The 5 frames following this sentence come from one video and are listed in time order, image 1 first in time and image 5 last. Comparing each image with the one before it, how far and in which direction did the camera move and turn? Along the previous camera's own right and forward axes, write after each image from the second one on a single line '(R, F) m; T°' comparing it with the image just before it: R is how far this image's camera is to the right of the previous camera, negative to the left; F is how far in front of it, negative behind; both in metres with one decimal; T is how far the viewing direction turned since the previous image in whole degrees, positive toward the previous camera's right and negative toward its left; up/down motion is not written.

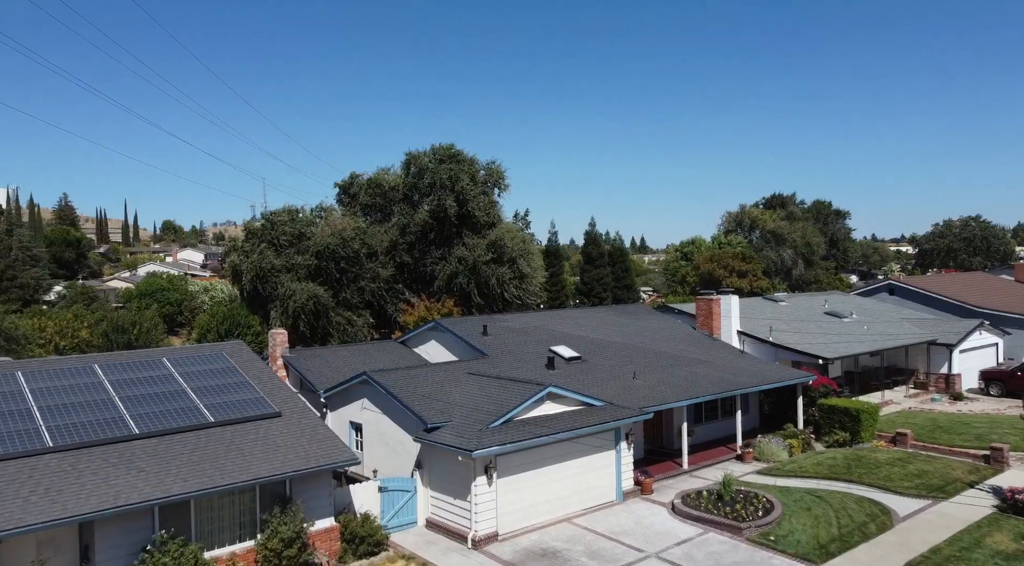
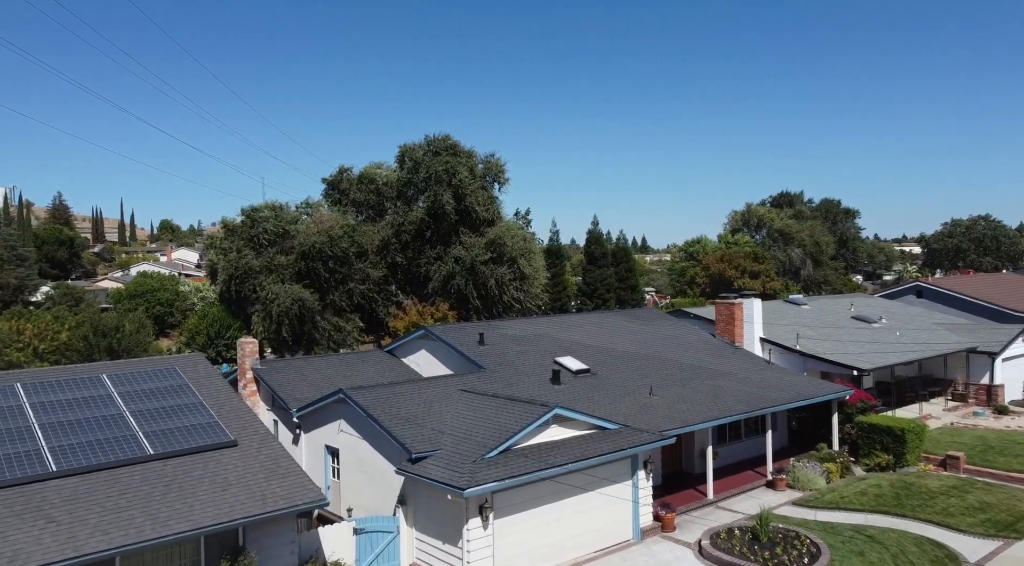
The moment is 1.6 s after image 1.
(0.0, +2.6) m; 0°
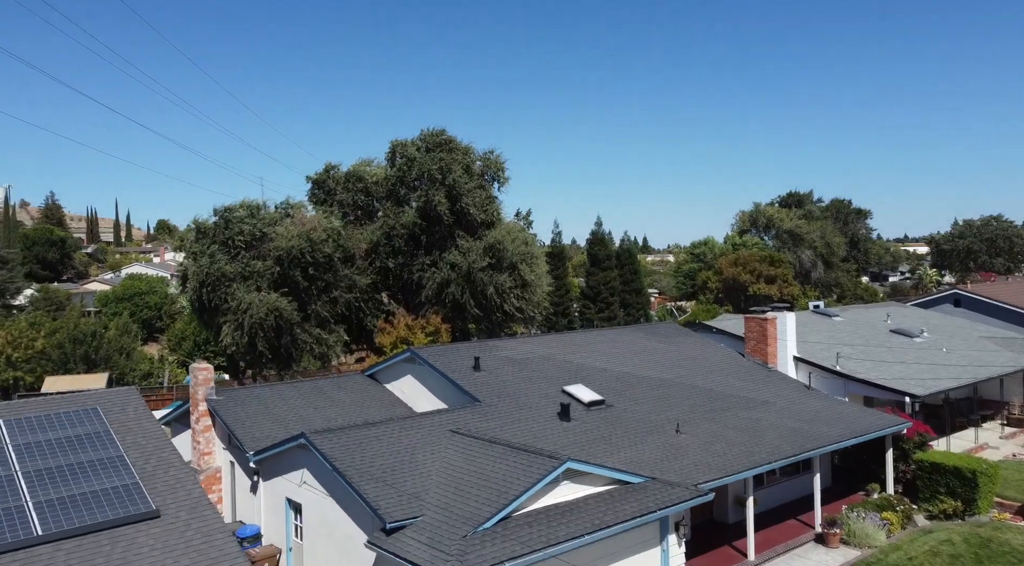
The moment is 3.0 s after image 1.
(0.0, +3.1) m; 0°
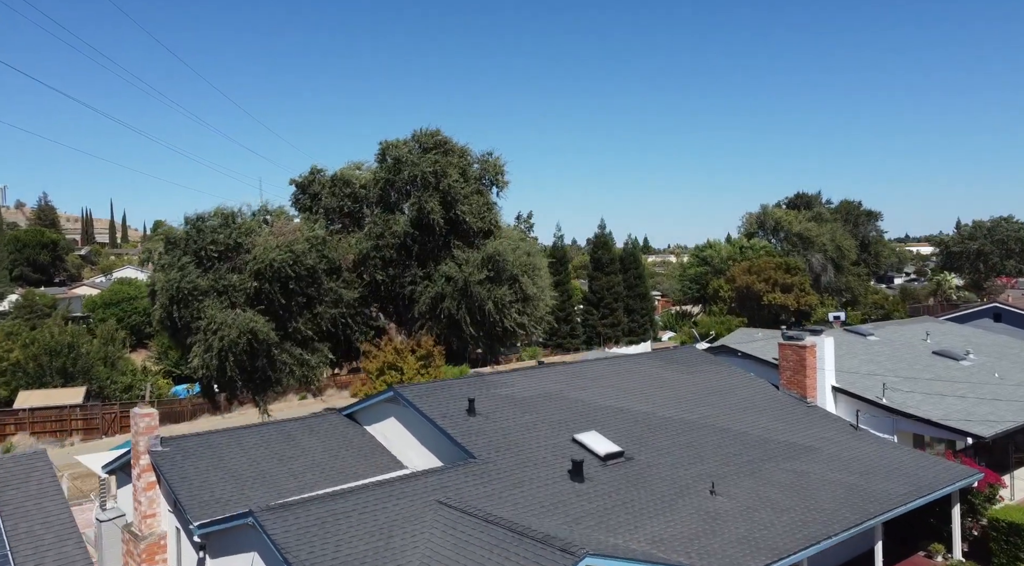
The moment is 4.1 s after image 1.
(0.0, +2.7) m; 0°
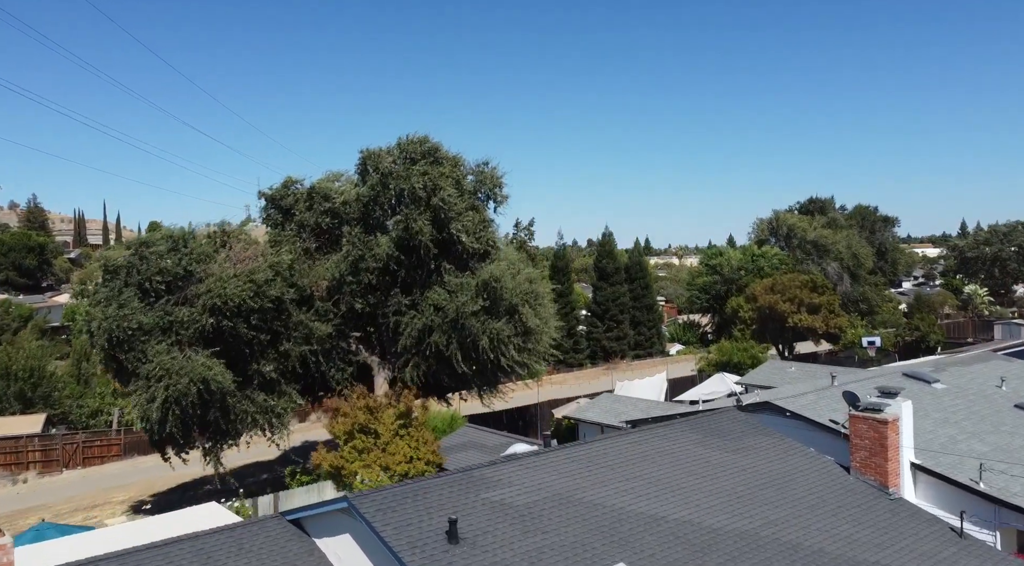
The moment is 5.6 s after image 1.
(0.0, +4.1) m; 0°
